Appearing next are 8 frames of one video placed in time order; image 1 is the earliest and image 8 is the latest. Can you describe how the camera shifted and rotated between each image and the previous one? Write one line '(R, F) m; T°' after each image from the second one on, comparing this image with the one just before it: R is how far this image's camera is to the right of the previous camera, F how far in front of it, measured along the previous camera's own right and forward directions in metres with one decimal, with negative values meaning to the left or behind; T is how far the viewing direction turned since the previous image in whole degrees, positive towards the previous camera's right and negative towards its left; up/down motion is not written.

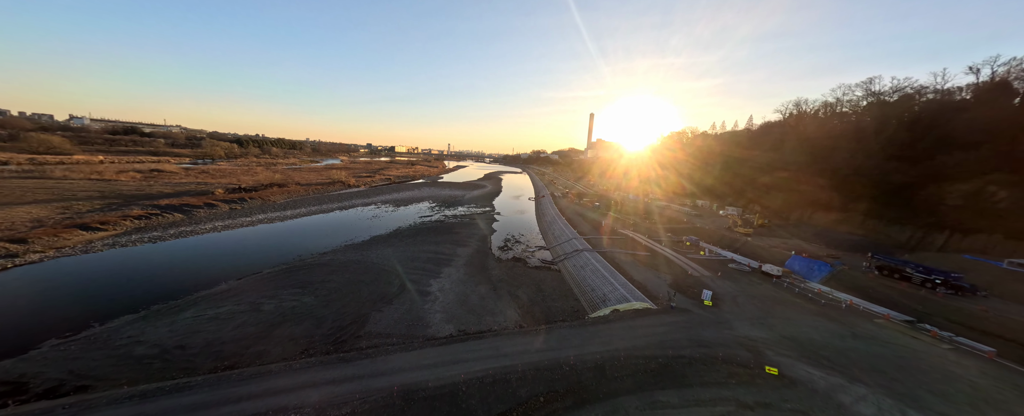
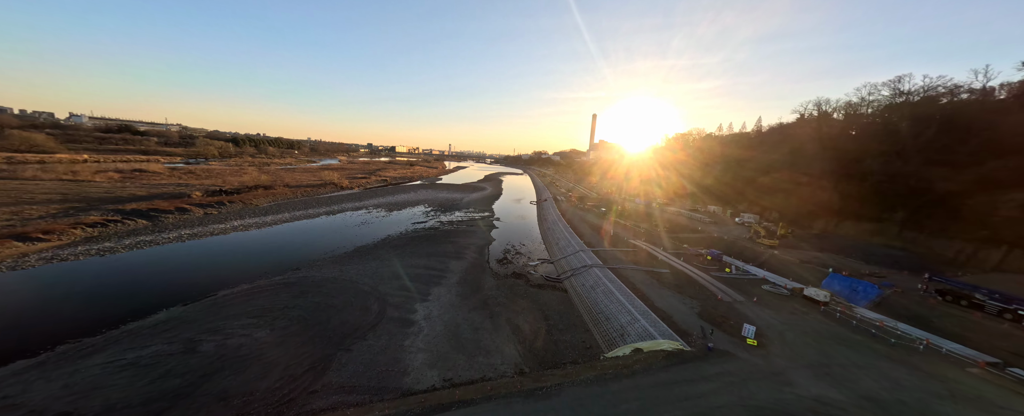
(0.0, +1.6) m; 0°
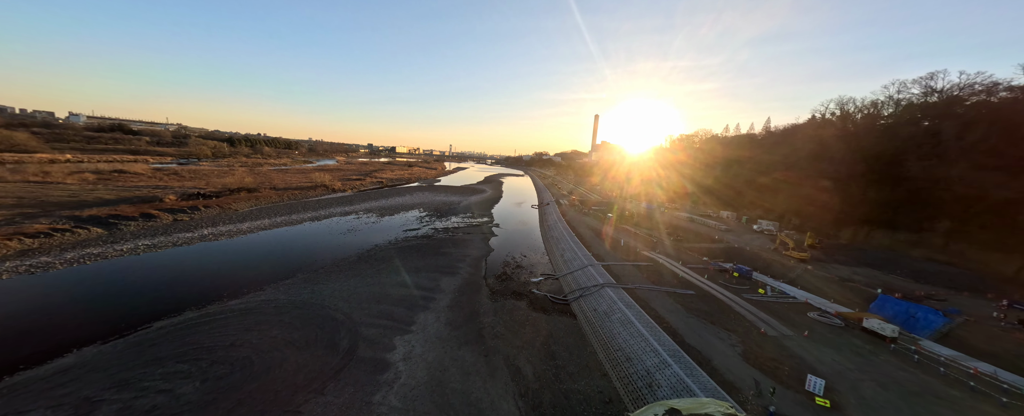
(0.0, +1.6) m; 0°
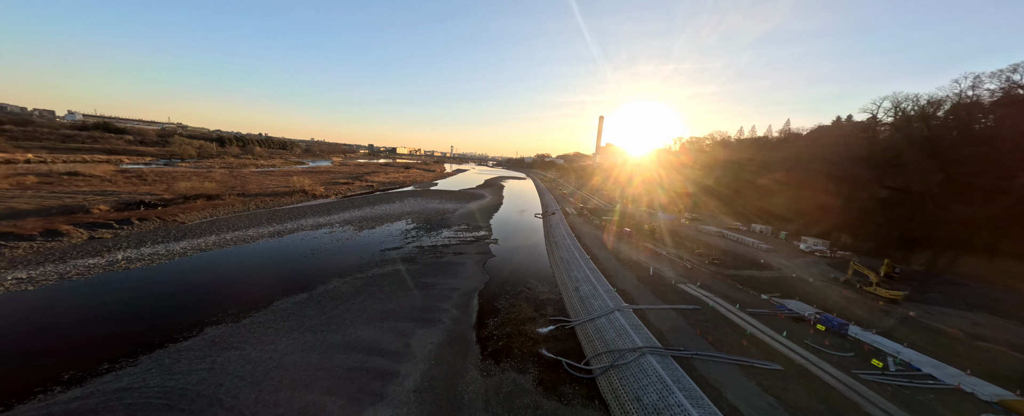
(0.0, +3.3) m; 0°
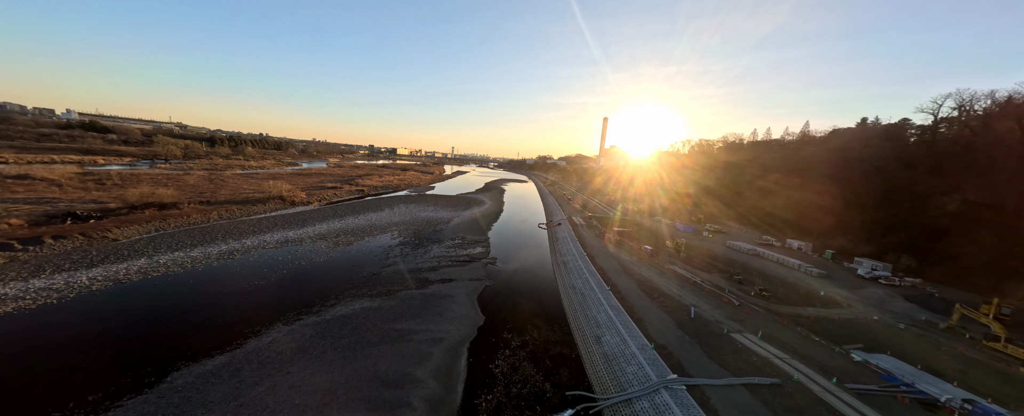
(0.0, +2.9) m; 0°
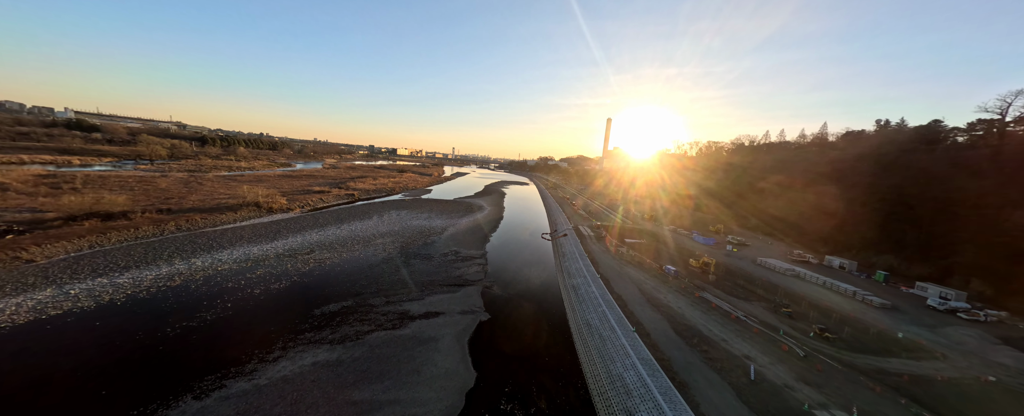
(0.0, +2.4) m; 0°
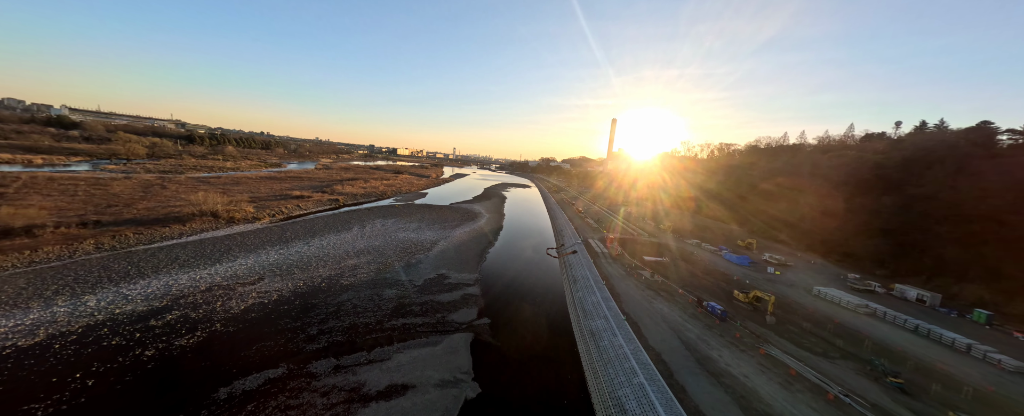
(0.0, +3.2) m; 0°
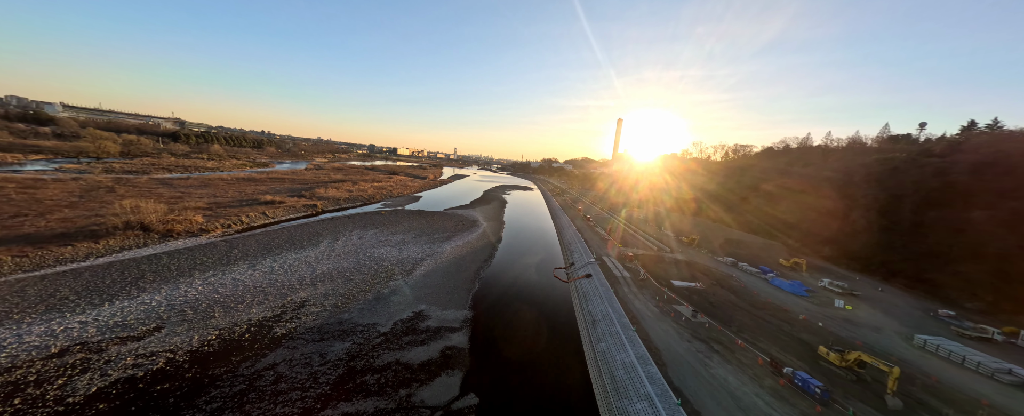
(0.0, +3.6) m; 0°
